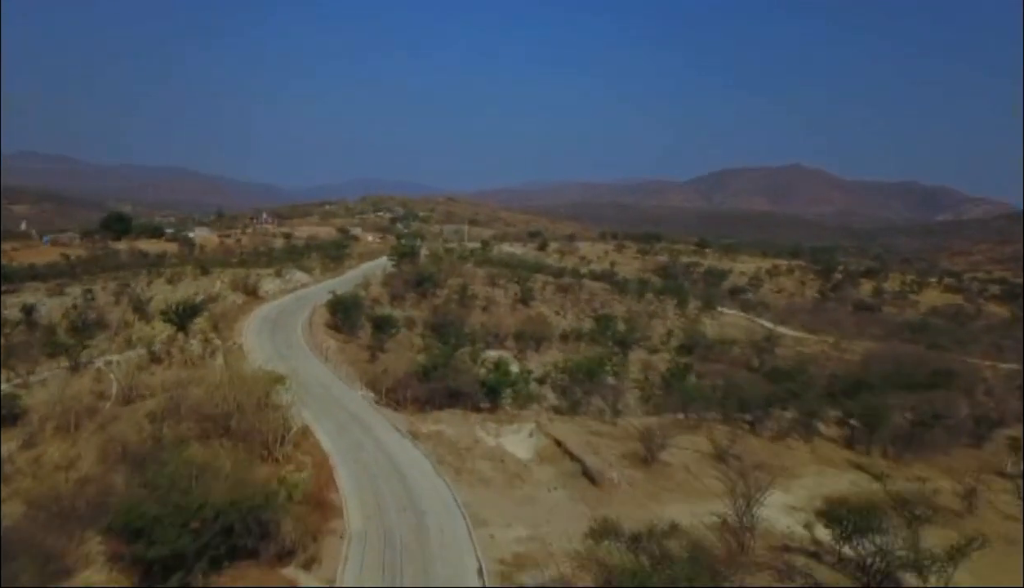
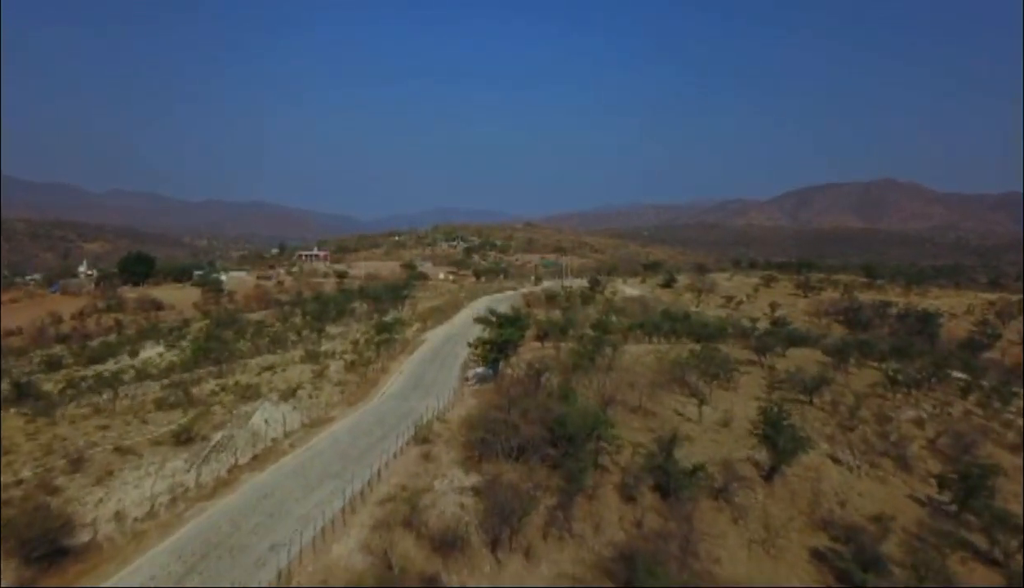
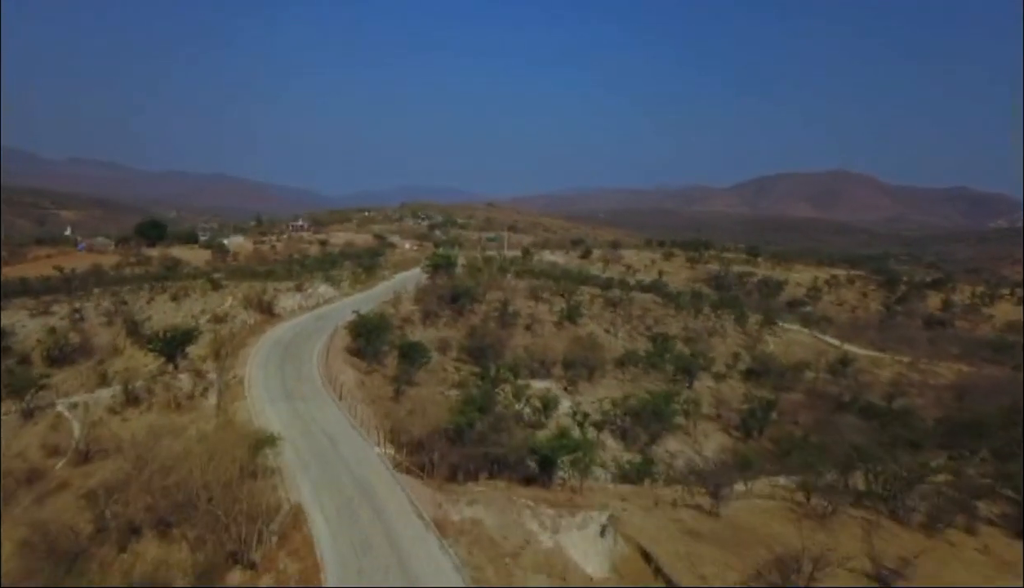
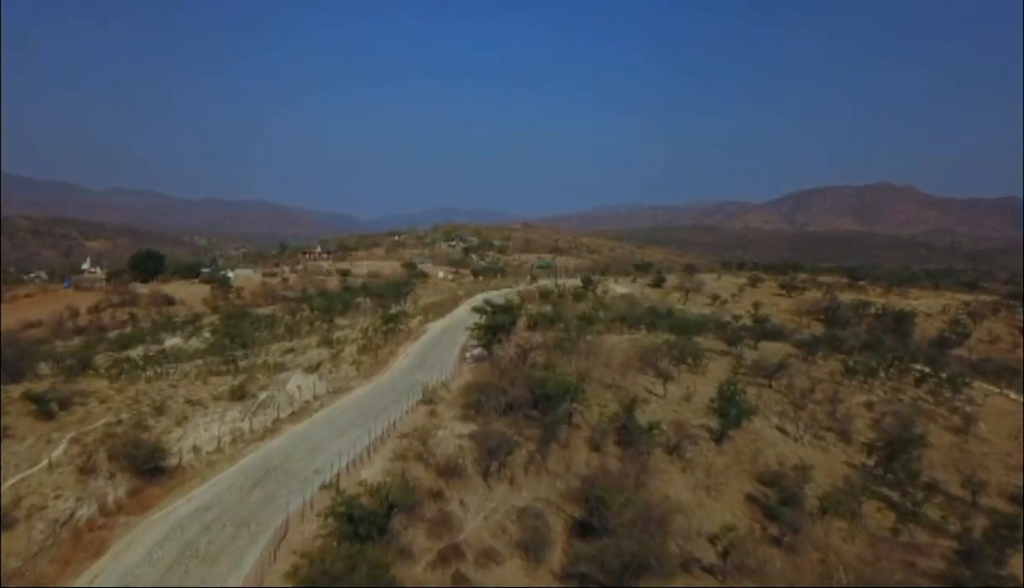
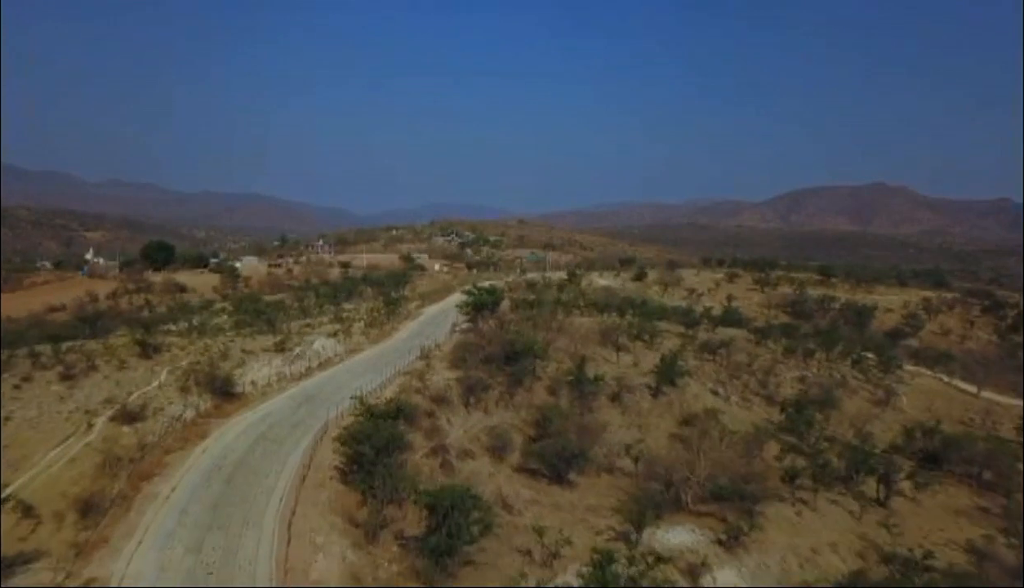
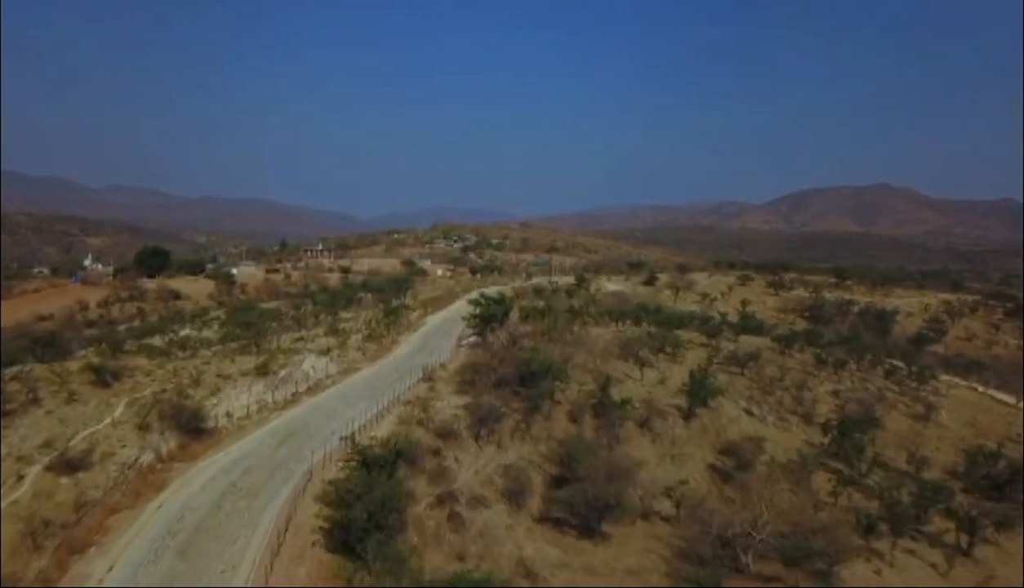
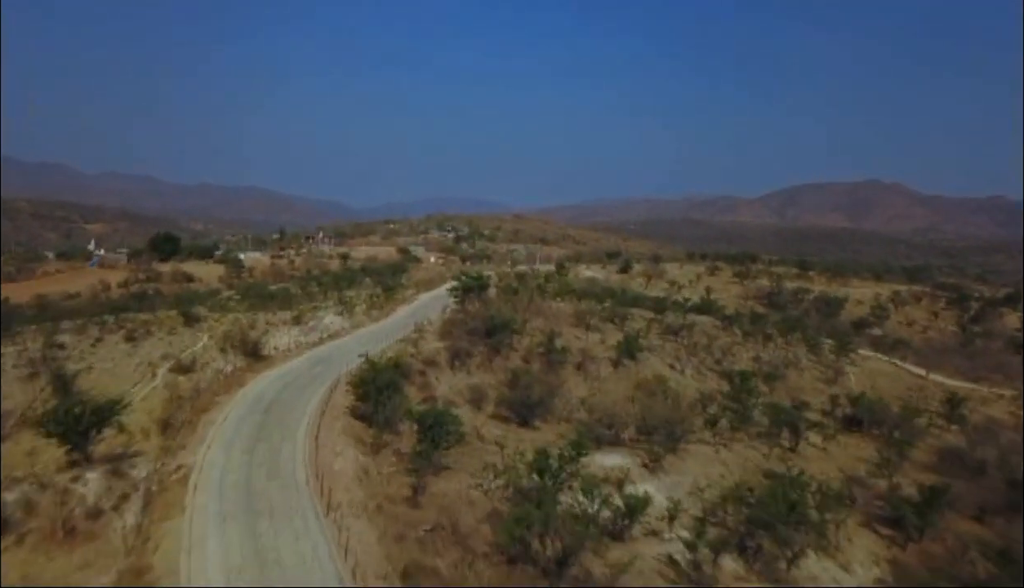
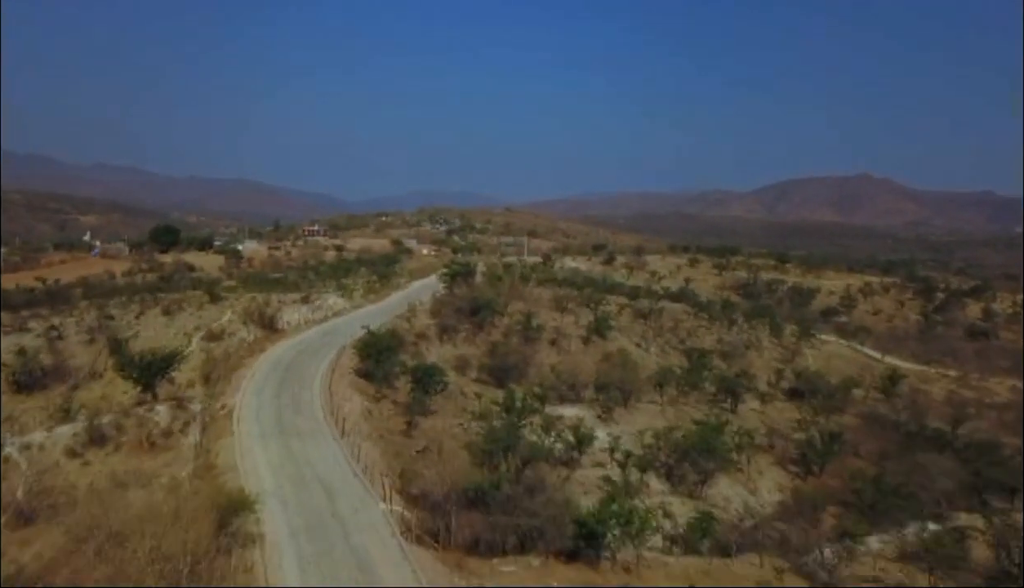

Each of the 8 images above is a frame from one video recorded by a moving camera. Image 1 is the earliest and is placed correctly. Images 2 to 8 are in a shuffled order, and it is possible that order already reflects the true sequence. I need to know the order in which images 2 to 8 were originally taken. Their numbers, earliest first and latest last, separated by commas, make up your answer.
3, 8, 7, 5, 6, 4, 2
